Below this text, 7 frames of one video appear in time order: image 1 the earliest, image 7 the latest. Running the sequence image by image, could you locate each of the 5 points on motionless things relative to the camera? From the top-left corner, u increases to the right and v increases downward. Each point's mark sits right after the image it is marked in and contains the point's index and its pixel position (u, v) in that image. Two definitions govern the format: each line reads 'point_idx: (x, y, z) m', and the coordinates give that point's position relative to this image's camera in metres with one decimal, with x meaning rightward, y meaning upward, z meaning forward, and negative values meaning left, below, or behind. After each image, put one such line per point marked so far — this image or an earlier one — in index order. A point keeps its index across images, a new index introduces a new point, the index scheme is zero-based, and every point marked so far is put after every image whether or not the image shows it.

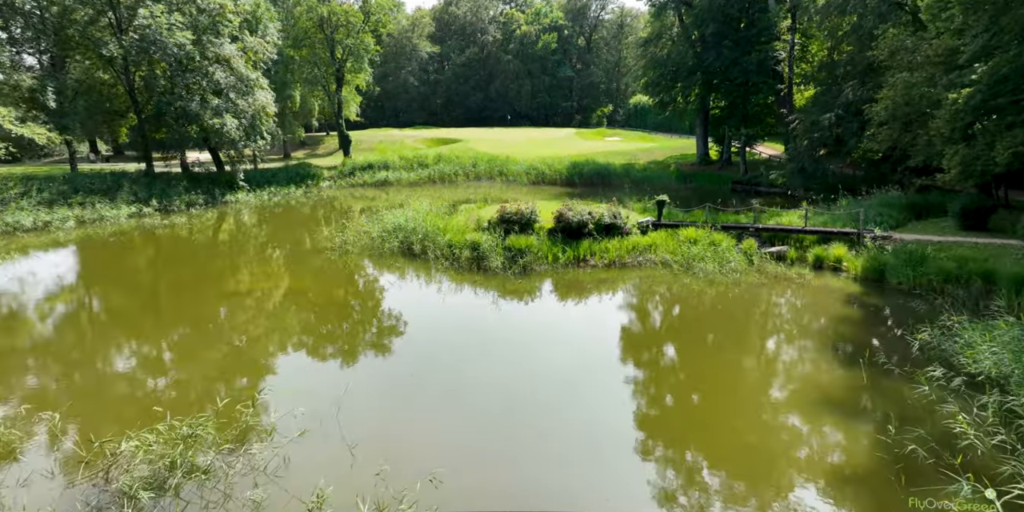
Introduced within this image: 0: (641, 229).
0: (+3.5, +0.7, +15.5) m
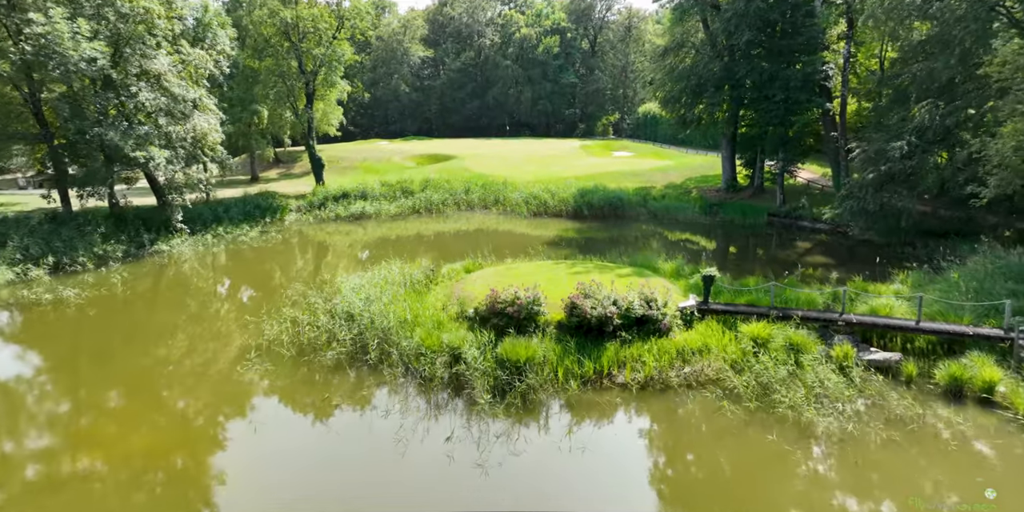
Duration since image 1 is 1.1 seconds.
0: (+3.4, -1.3, +11.2) m
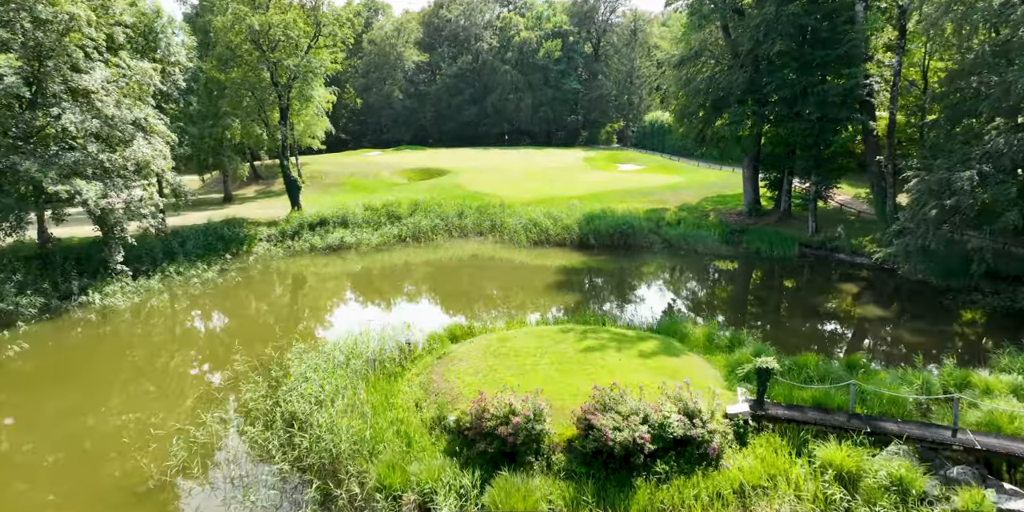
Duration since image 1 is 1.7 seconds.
0: (+3.3, -2.7, +8.3) m
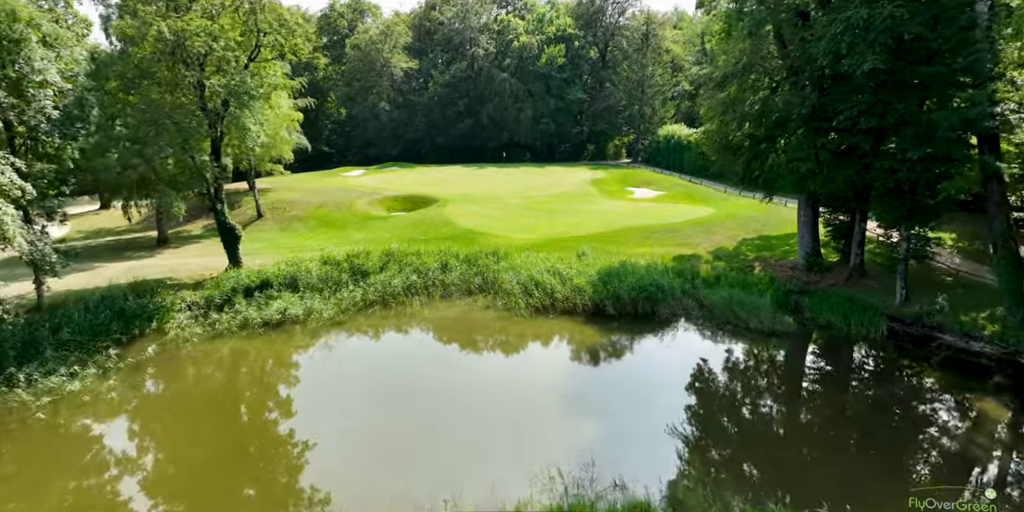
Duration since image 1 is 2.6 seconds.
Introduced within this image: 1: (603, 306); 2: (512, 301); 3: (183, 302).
0: (+3.2, -5.0, +2.9) m
1: (+3.1, -1.7, +18.9) m
2: (0.0, -1.5, +19.6) m
3: (-10.2, -1.5, +17.3) m
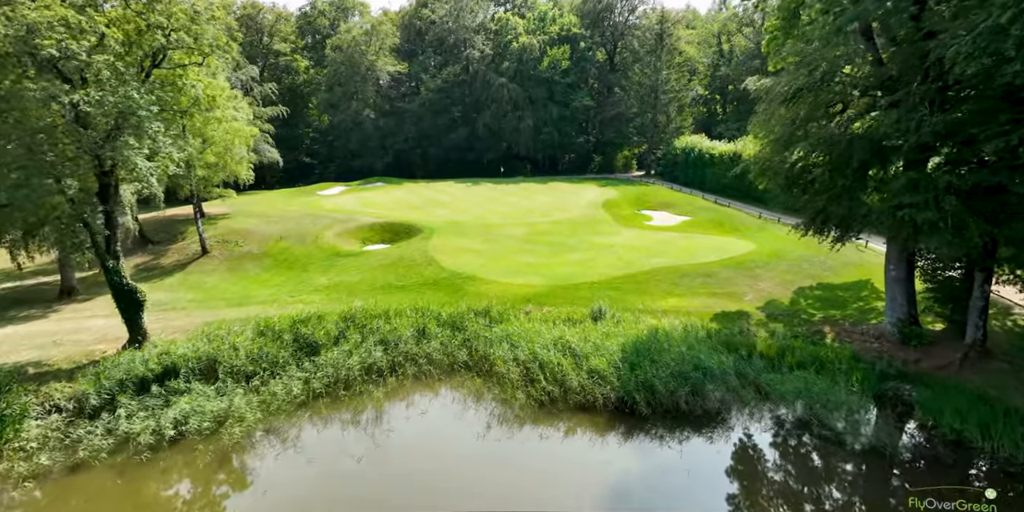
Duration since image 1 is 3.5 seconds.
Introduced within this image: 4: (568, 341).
0: (+3.1, -6.9, -2.2) m
1: (+3.0, -3.6, +13.8) m
2: (-0.1, -3.4, +14.5) m
3: (-10.3, -3.4, +12.2) m
4: (+1.6, -2.3, +15.8) m
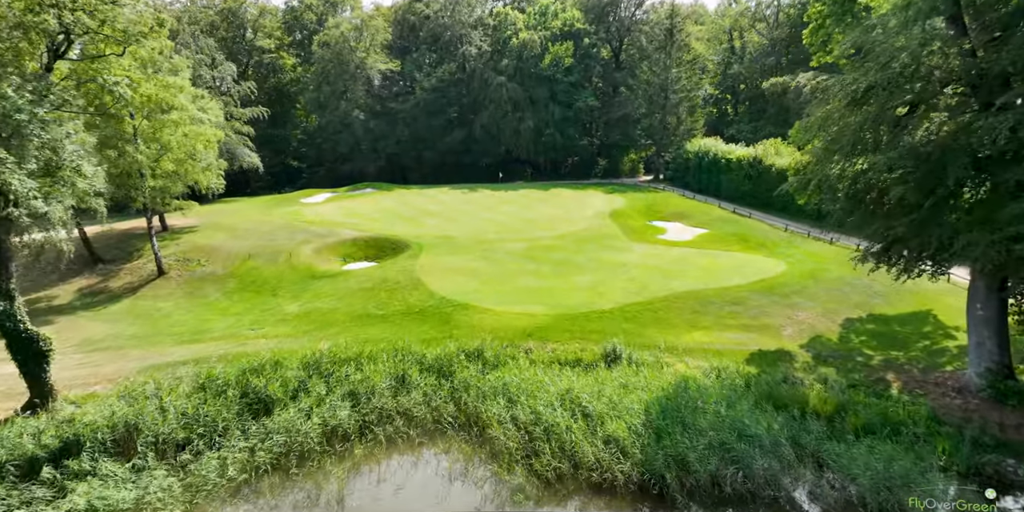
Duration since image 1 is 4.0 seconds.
0: (+3.0, -7.7, -5.2) m
1: (+2.9, -4.4, +10.8) m
2: (-0.2, -4.3, +11.5) m
3: (-10.4, -4.2, +9.2) m
4: (+1.5, -3.1, +12.9) m
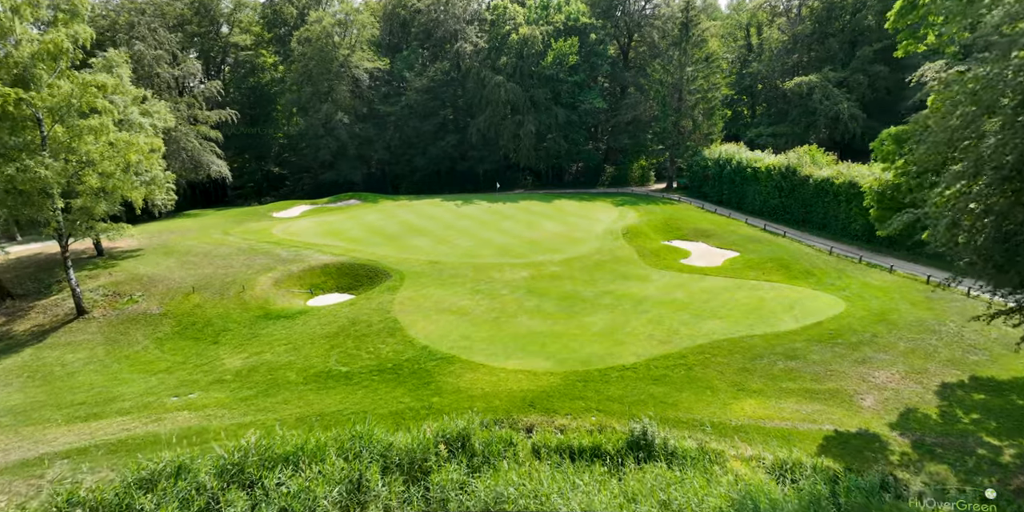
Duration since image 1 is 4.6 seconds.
0: (+2.9, -8.7, -9.2) m
1: (+2.8, -5.5, +6.9) m
2: (-0.2, -5.4, +7.6) m
3: (-10.5, -5.3, +5.3) m
4: (+1.5, -4.2, +8.9) m
